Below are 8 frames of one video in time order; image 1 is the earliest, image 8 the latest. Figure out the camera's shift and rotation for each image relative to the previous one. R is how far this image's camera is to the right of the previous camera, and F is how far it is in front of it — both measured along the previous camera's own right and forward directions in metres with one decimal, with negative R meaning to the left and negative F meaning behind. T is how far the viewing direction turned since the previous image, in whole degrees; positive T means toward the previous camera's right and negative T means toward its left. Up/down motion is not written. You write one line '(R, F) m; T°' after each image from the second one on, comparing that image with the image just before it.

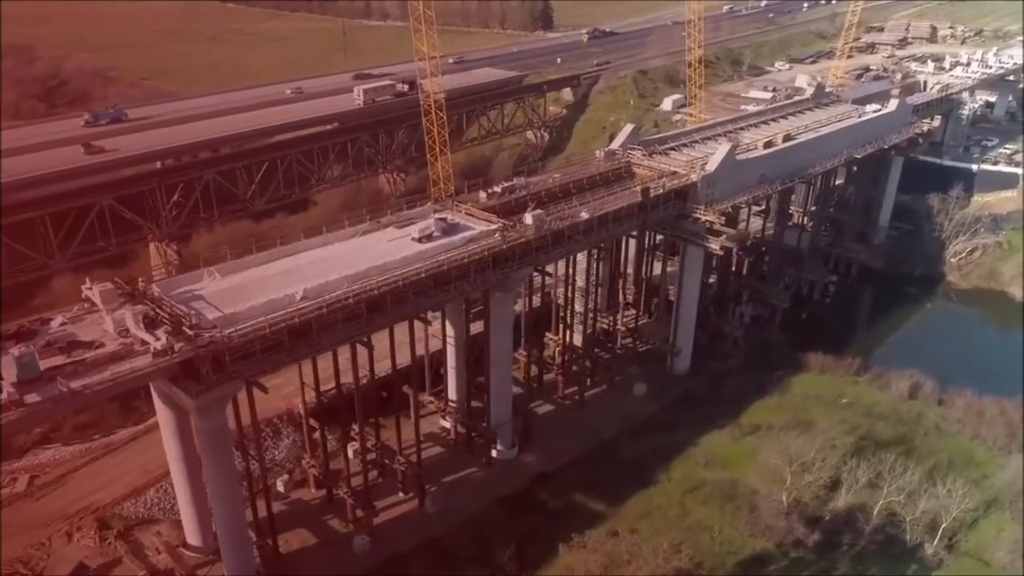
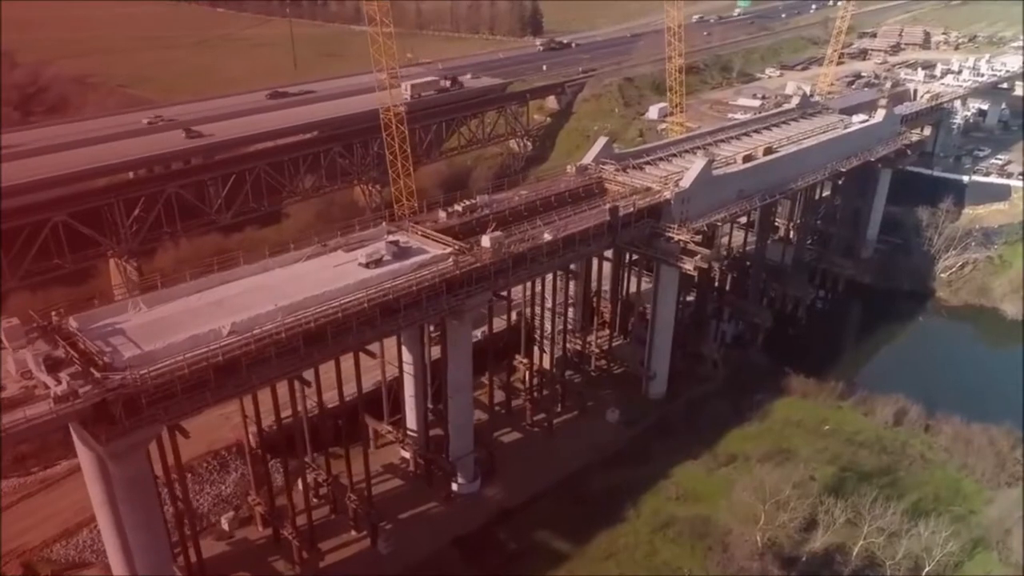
(+0.7, +0.7) m; 0°
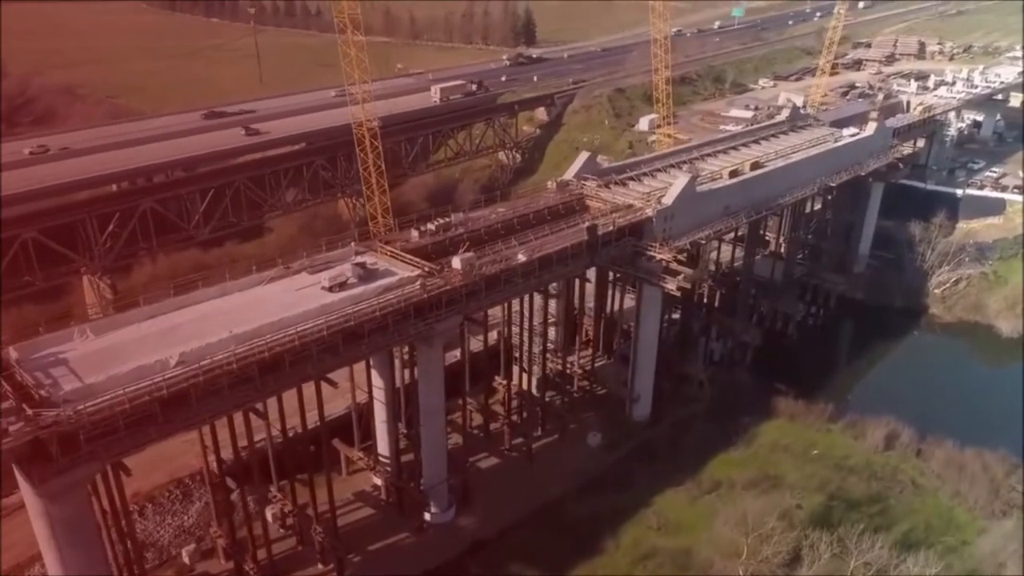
(+0.4, +0.5) m; 0°
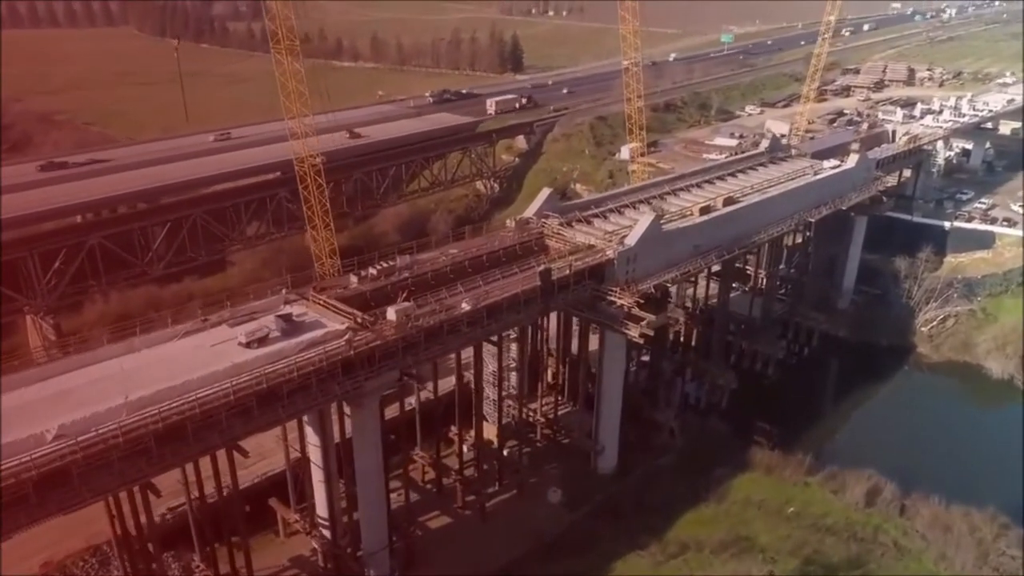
(+0.8, +0.9) m; 0°
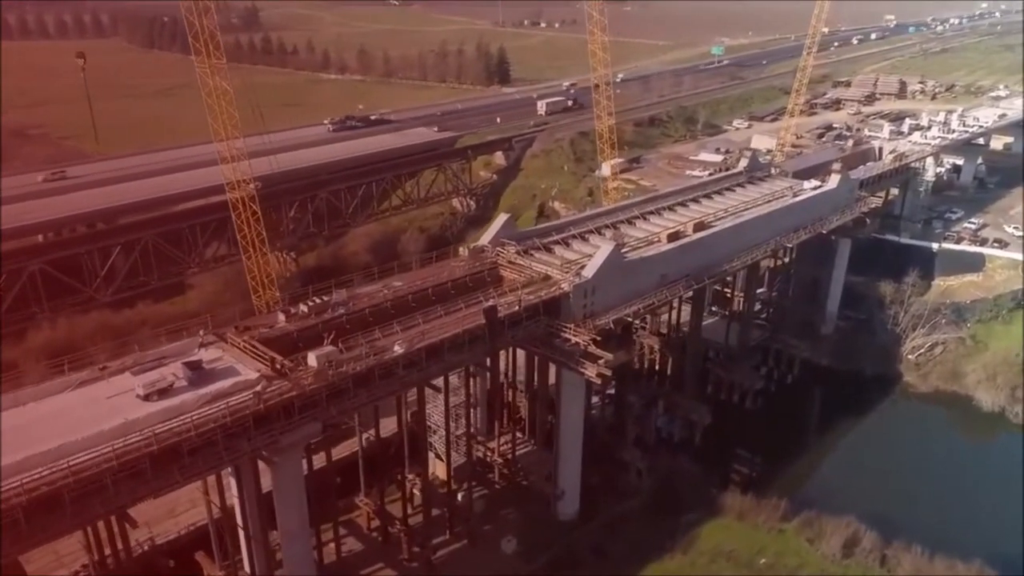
(+0.8, +1.0) m; 0°
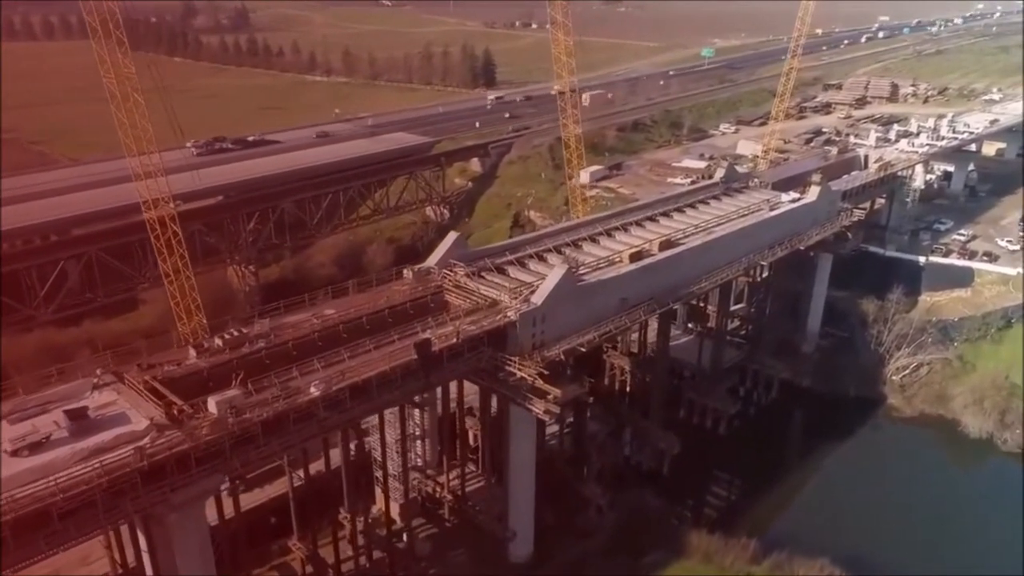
(+0.9, +1.0) m; 0°
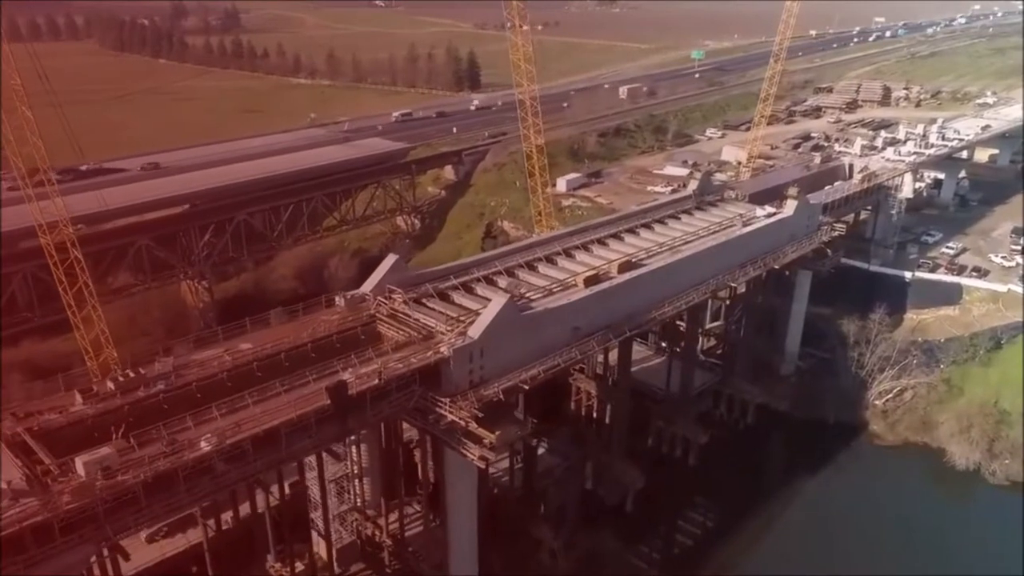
(+0.9, +1.1) m; 0°
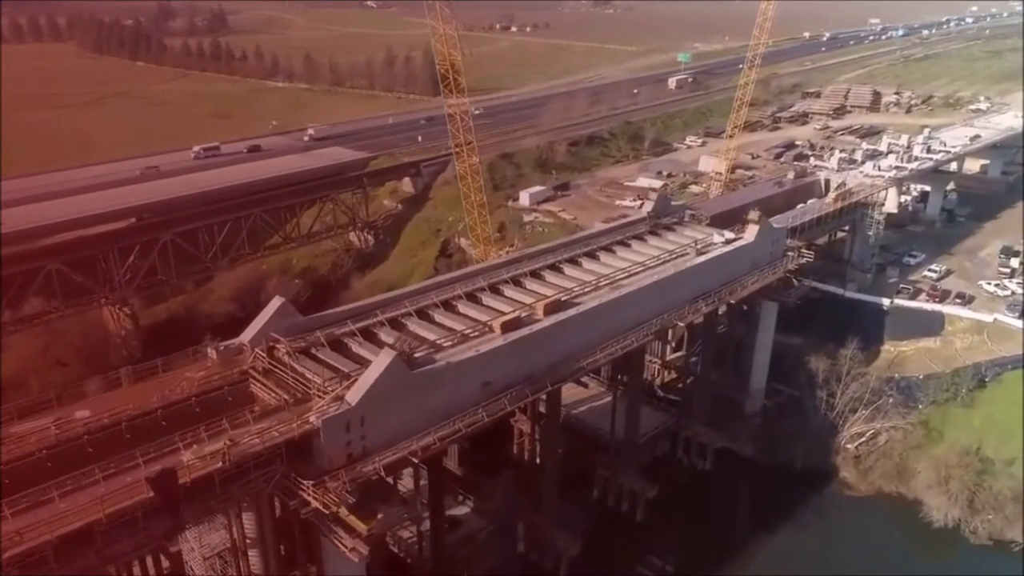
(+1.4, +1.6) m; 0°
